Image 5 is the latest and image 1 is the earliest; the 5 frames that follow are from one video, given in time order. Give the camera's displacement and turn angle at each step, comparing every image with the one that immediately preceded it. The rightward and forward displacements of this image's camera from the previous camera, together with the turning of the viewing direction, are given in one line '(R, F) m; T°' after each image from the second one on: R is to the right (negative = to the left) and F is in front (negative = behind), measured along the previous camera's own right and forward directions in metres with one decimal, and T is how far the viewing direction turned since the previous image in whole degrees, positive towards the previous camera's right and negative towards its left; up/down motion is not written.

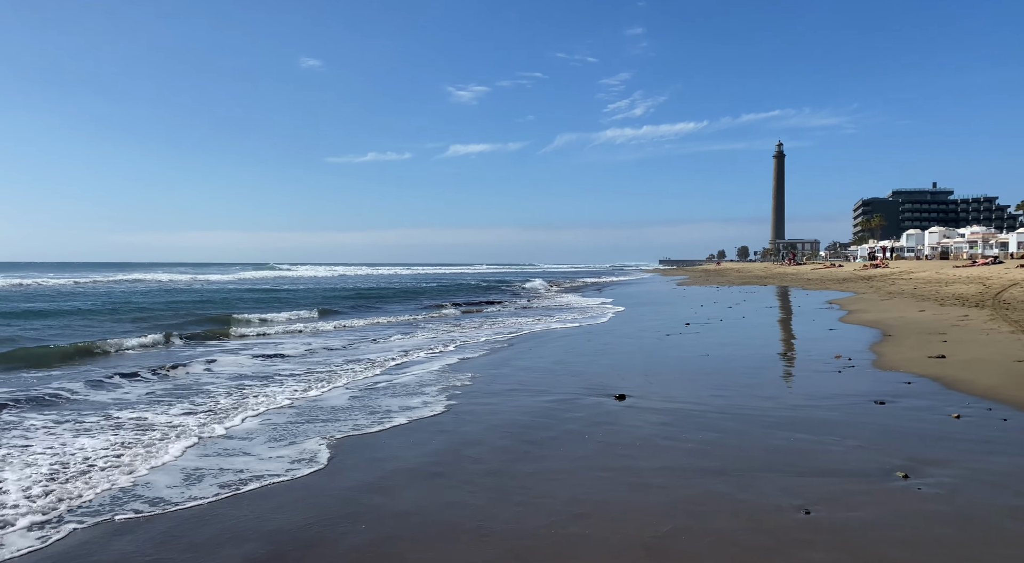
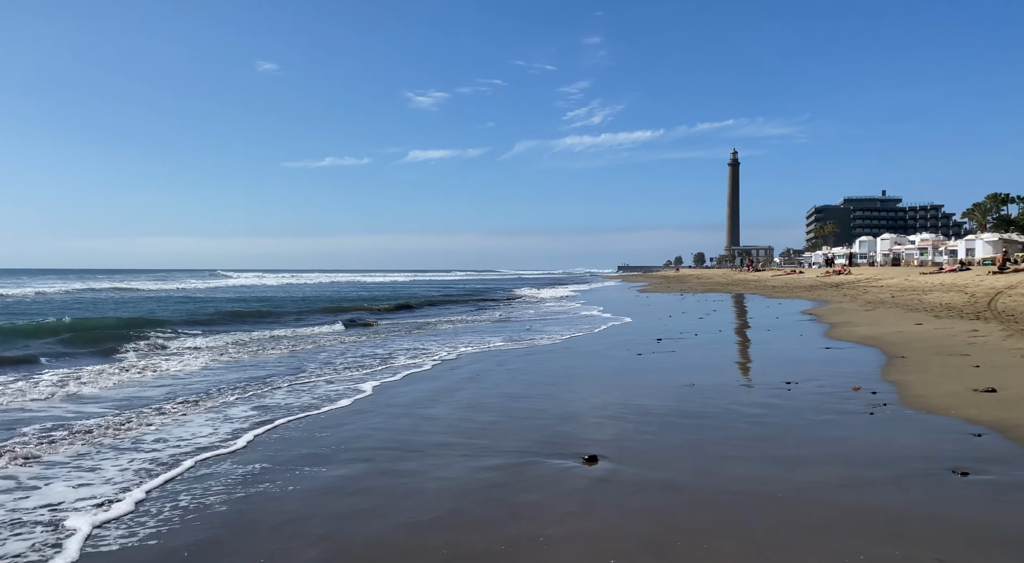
(+0.3, +2.5) m; +3°
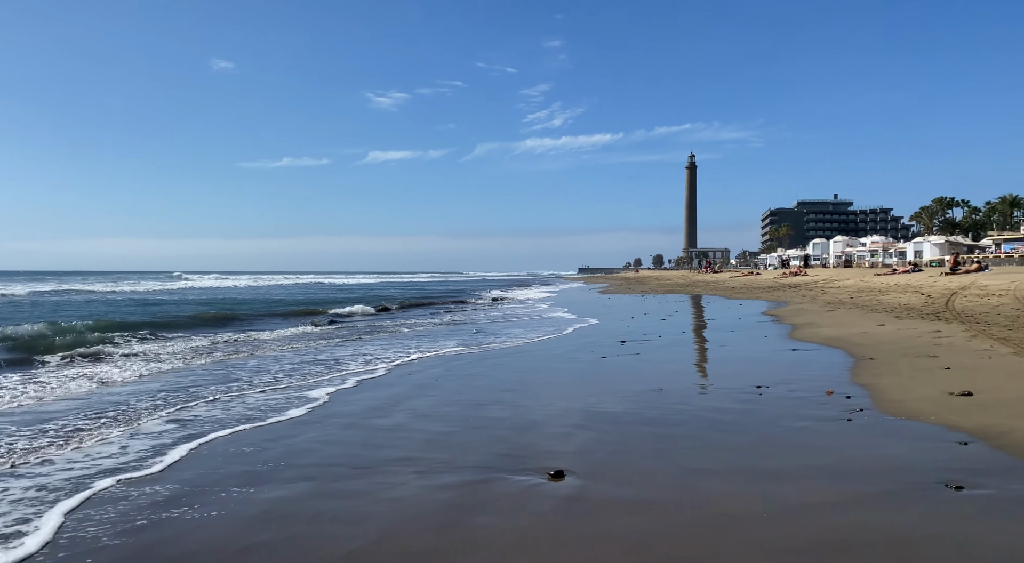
(0.0, +0.5) m; +3°
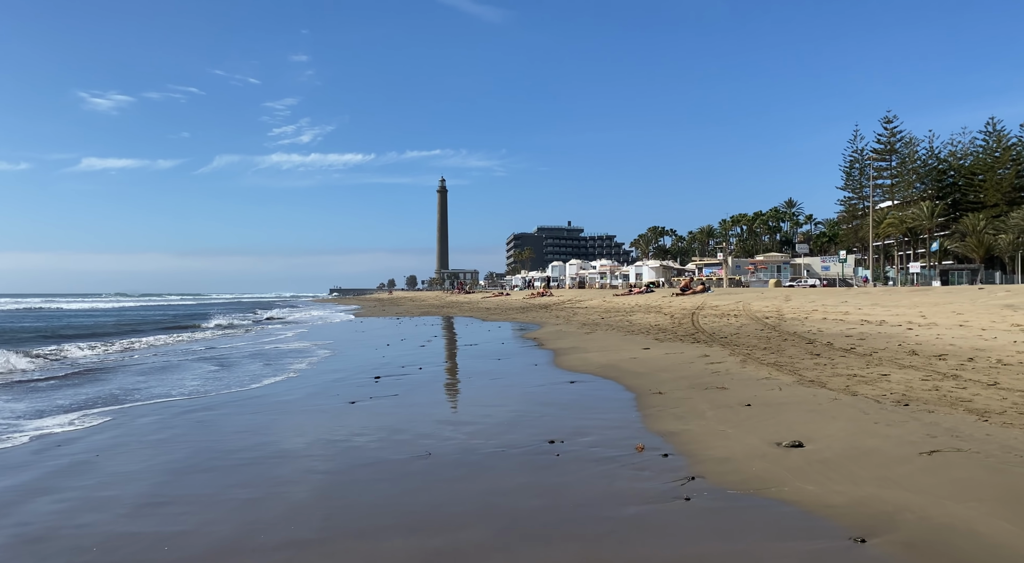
(+0.4, +2.6) m; +19°
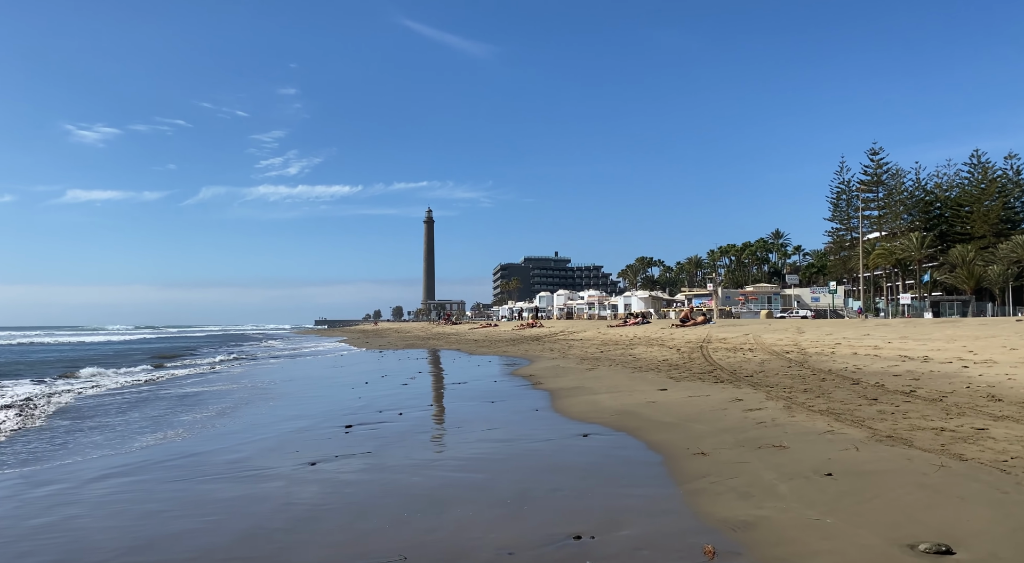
(-0.2, +2.1) m; +1°
